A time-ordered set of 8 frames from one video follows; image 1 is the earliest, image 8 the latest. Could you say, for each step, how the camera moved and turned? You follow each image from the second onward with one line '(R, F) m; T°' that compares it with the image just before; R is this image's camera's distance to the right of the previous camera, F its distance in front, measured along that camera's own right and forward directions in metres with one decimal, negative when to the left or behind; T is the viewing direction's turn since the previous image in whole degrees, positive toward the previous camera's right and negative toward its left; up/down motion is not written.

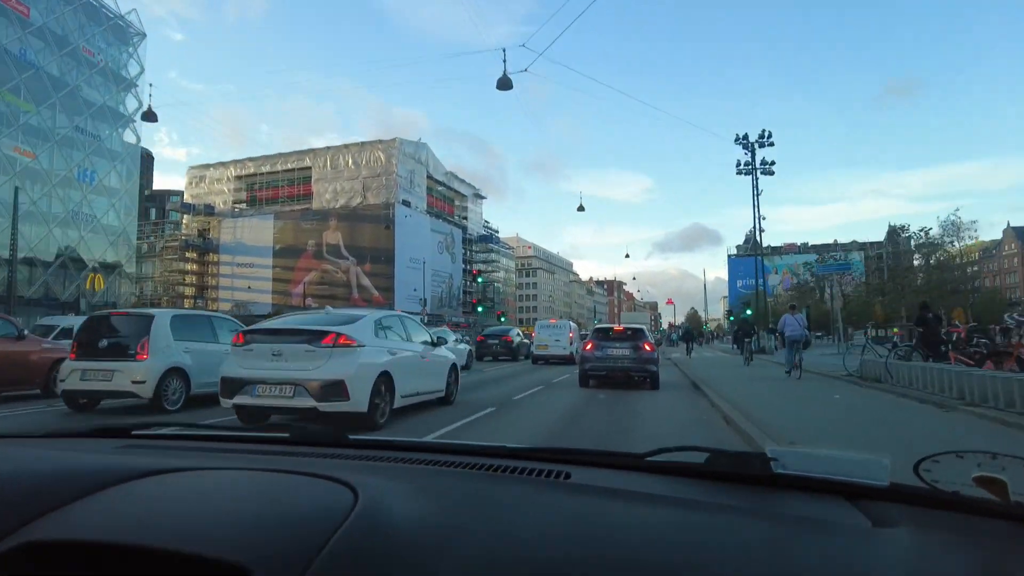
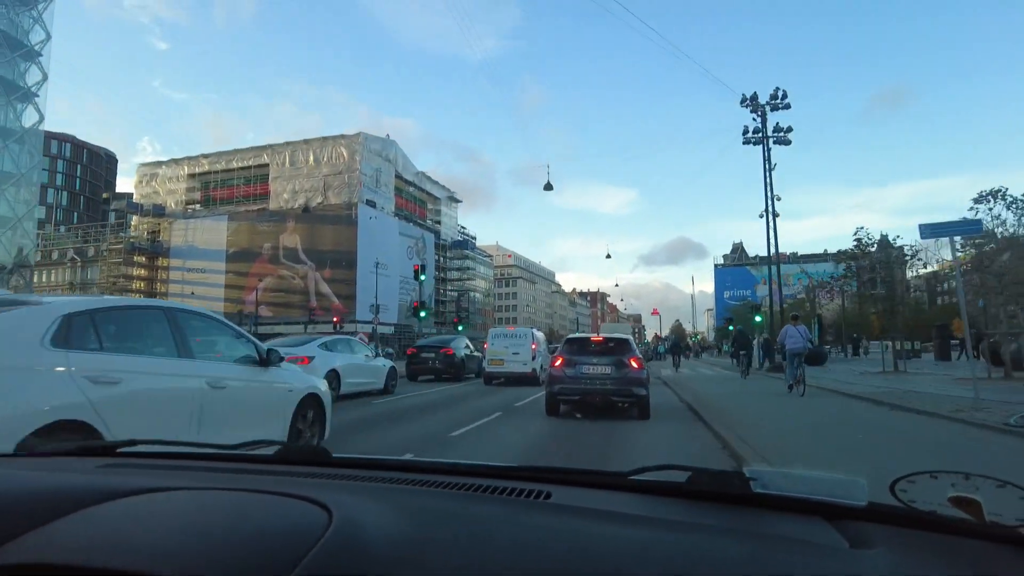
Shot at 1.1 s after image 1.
(+0.4, +1.8) m; +1°
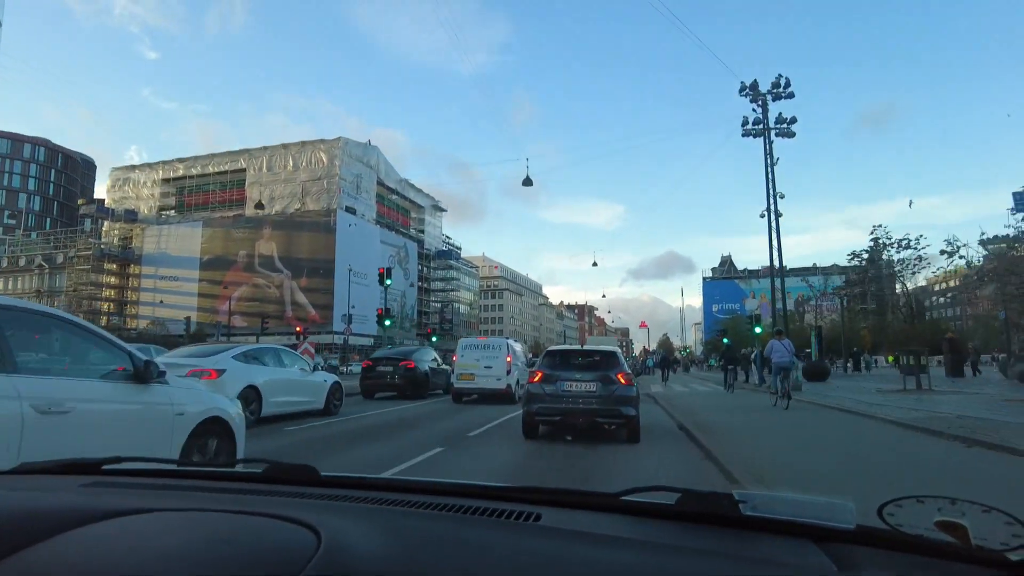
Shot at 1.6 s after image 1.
(+0.1, +0.7) m; +1°
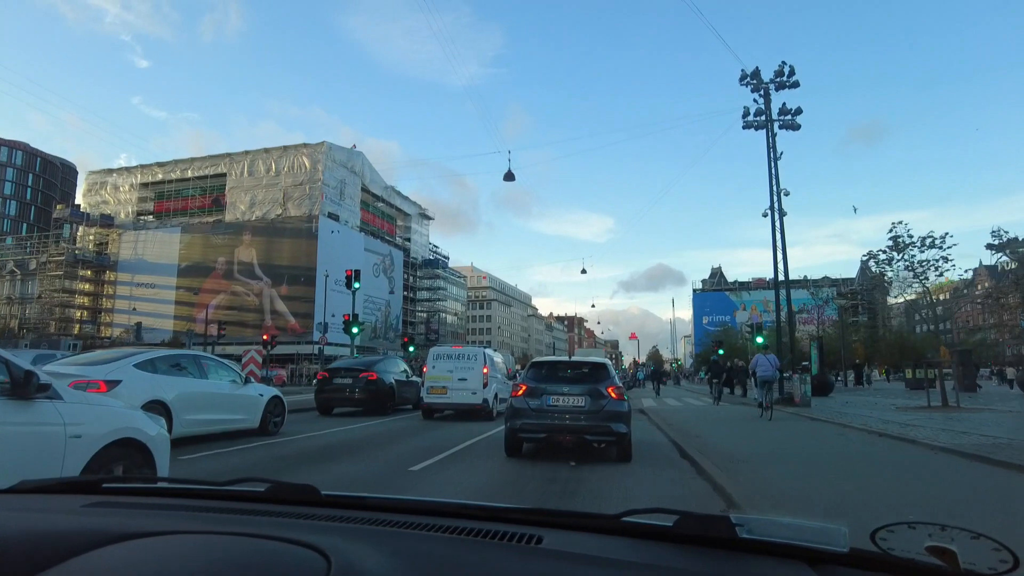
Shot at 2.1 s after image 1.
(+0.1, +0.6) m; +1°
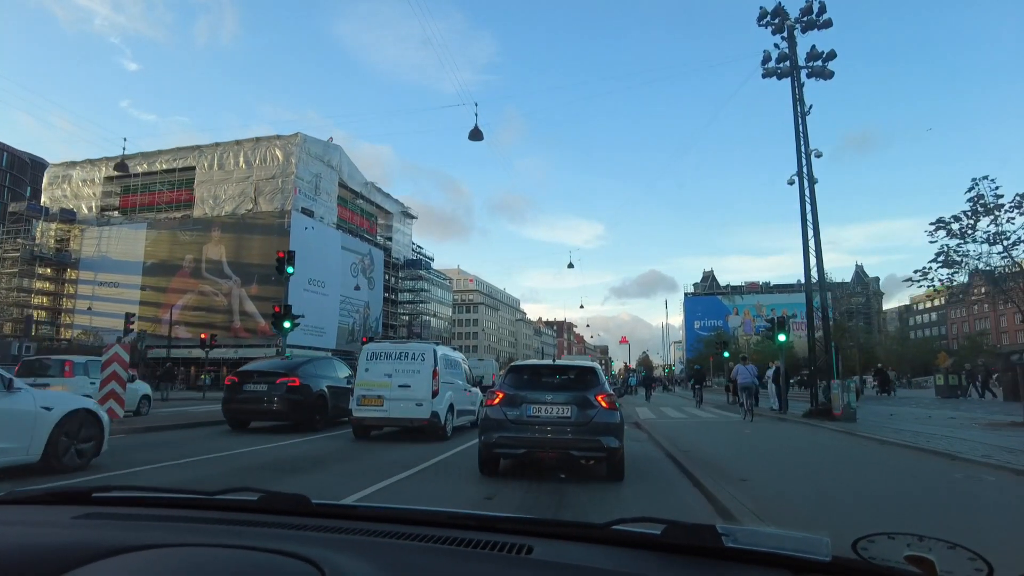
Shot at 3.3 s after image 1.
(+0.2, +1.1) m; +1°
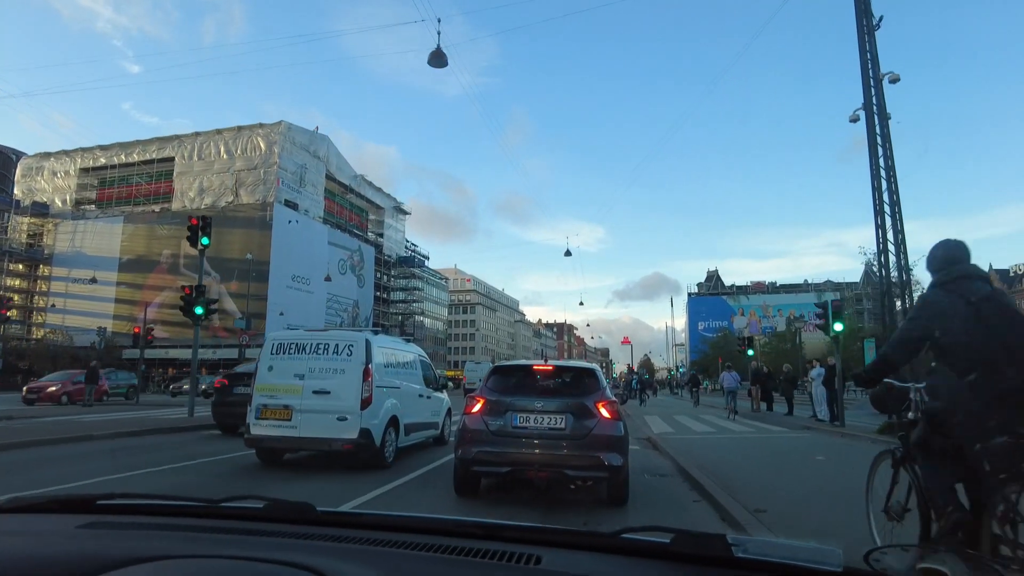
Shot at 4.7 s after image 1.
(+0.1, +1.1) m; 0°
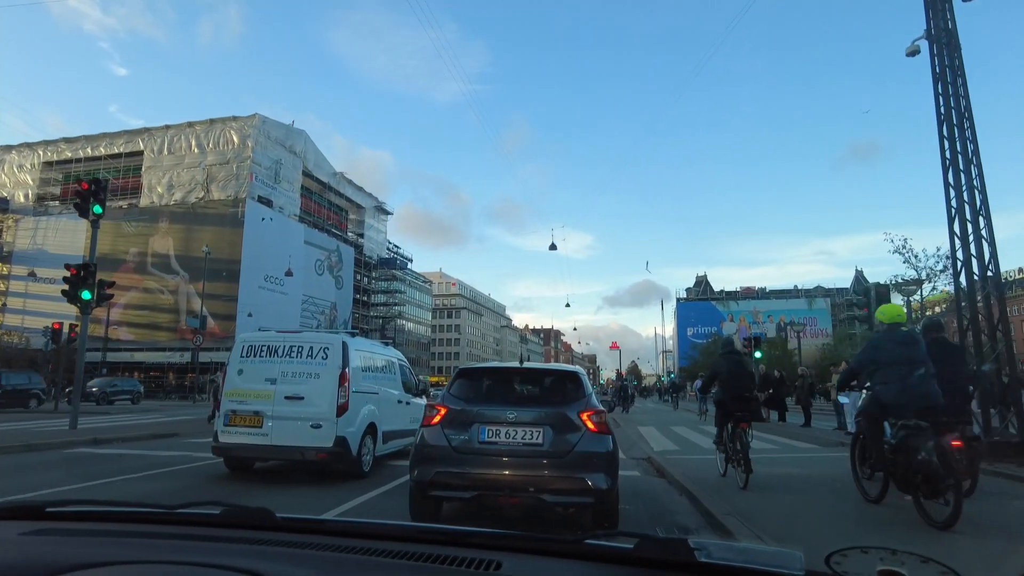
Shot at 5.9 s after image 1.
(+0.1, +0.7) m; +1°
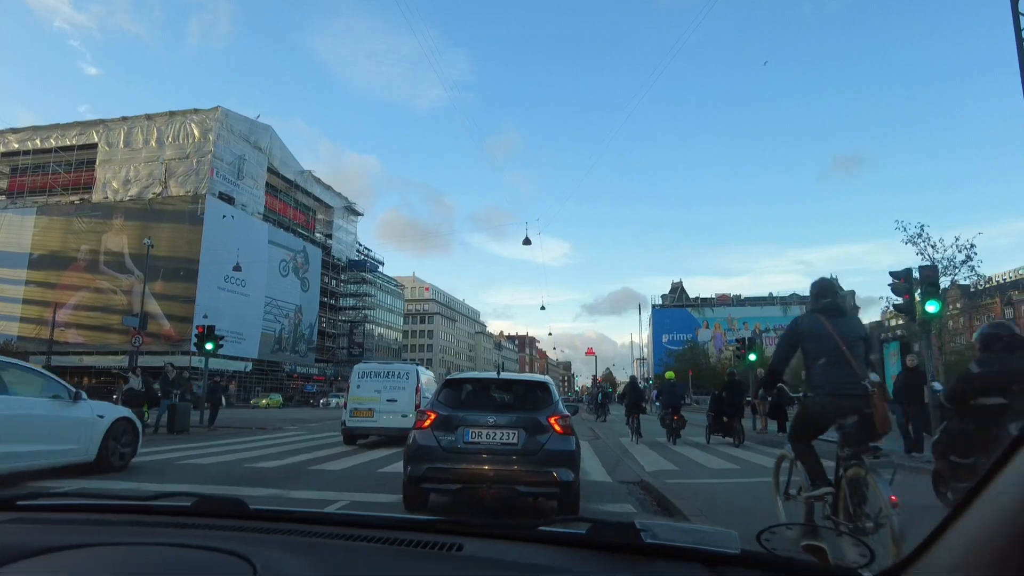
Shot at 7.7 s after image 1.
(+0.1, +0.6) m; +2°
